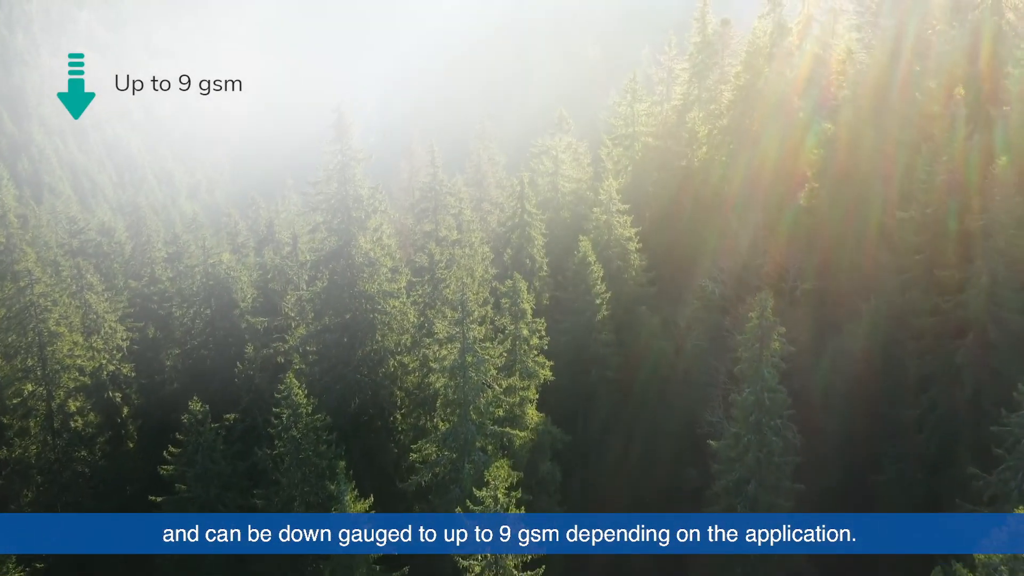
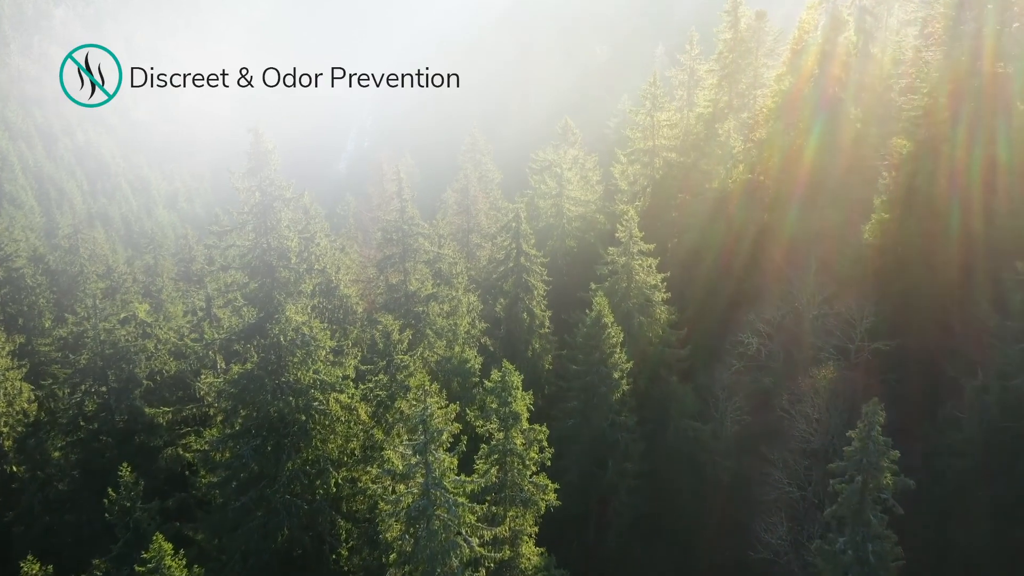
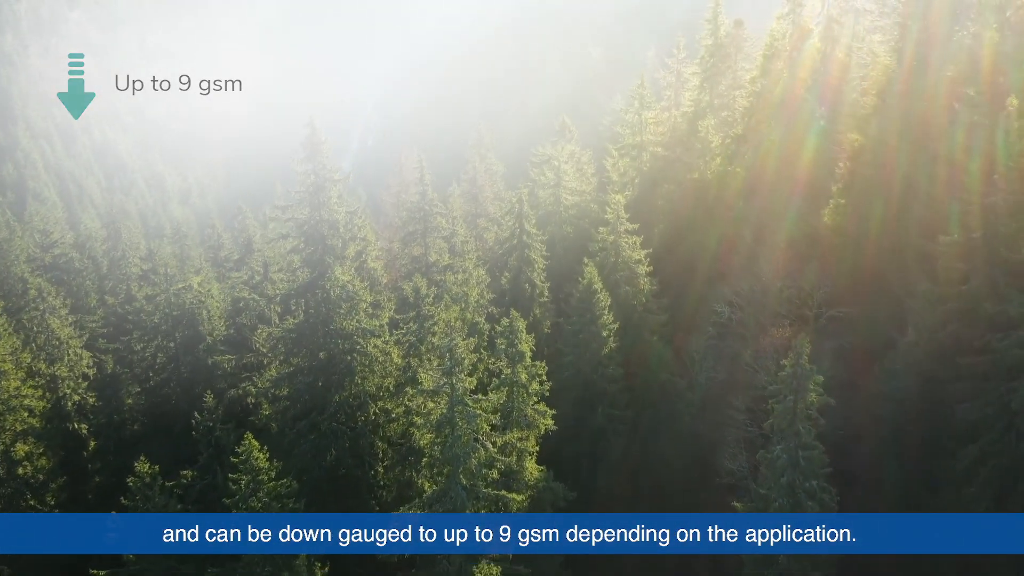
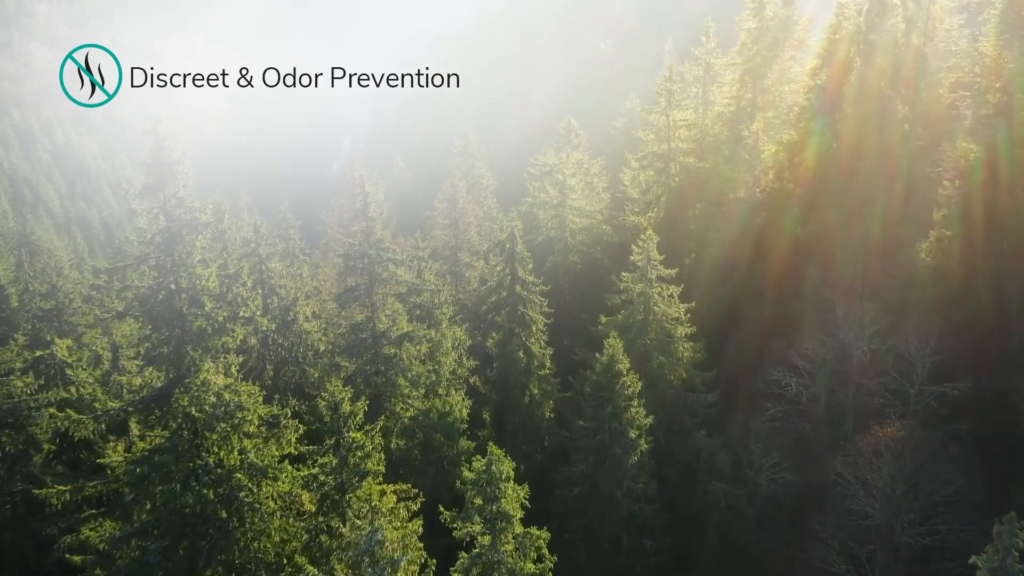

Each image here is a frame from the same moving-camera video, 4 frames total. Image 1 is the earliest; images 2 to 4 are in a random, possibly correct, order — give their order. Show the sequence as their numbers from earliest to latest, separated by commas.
3, 2, 4
